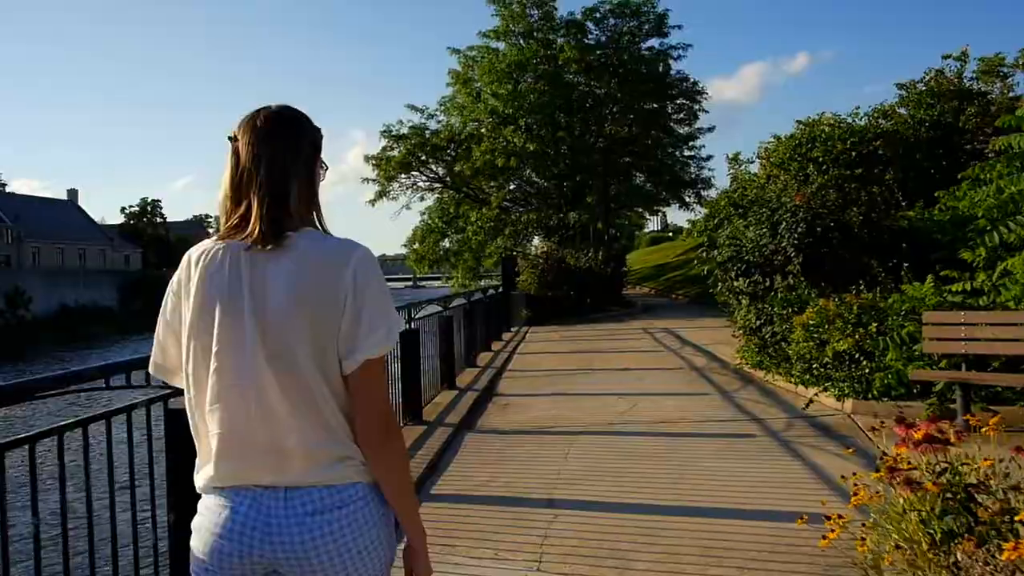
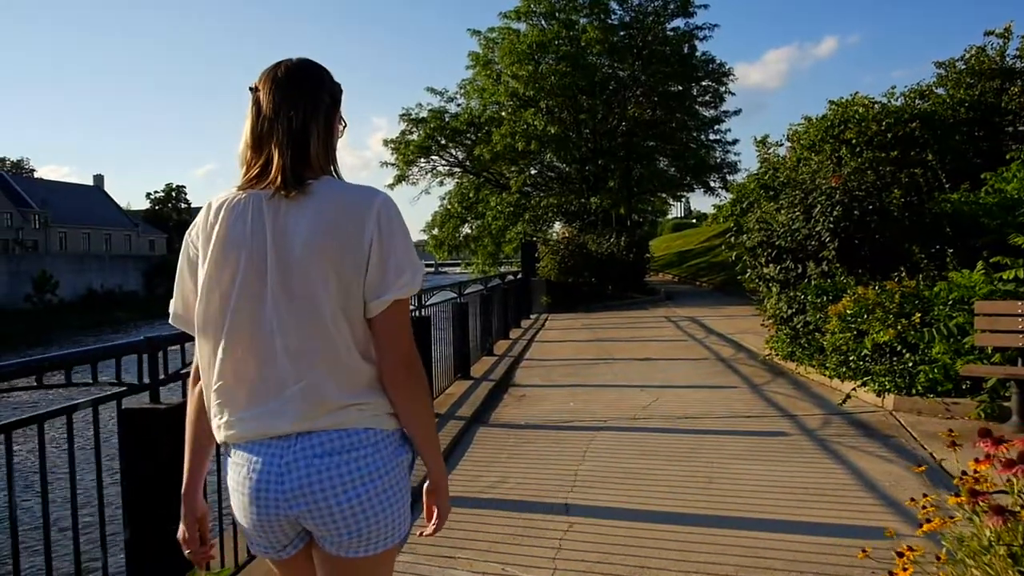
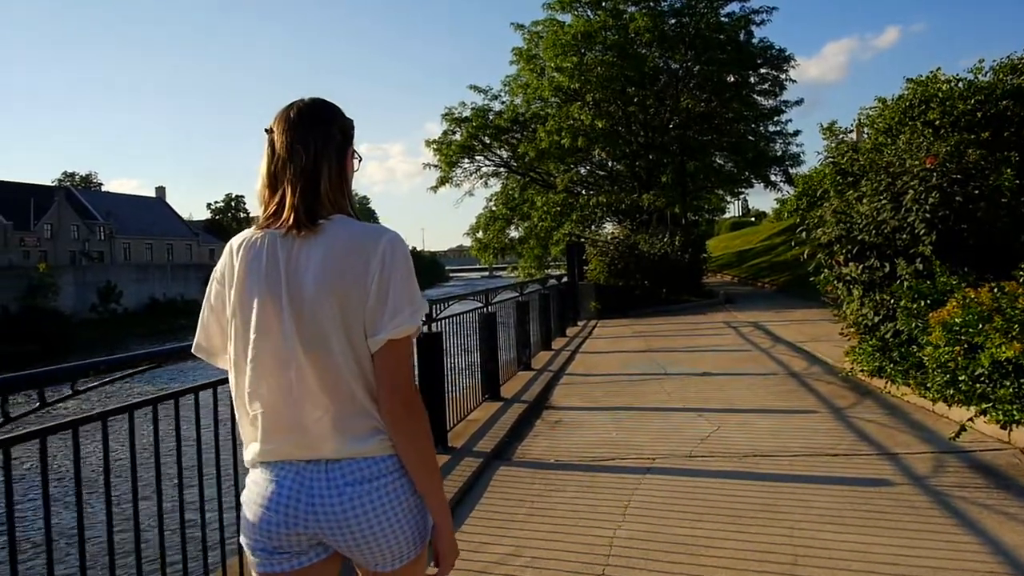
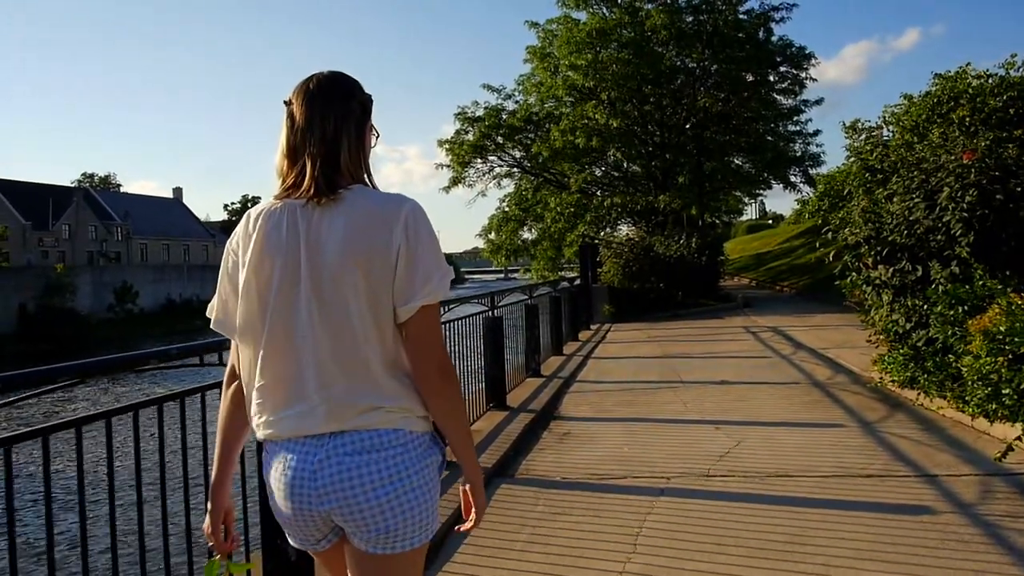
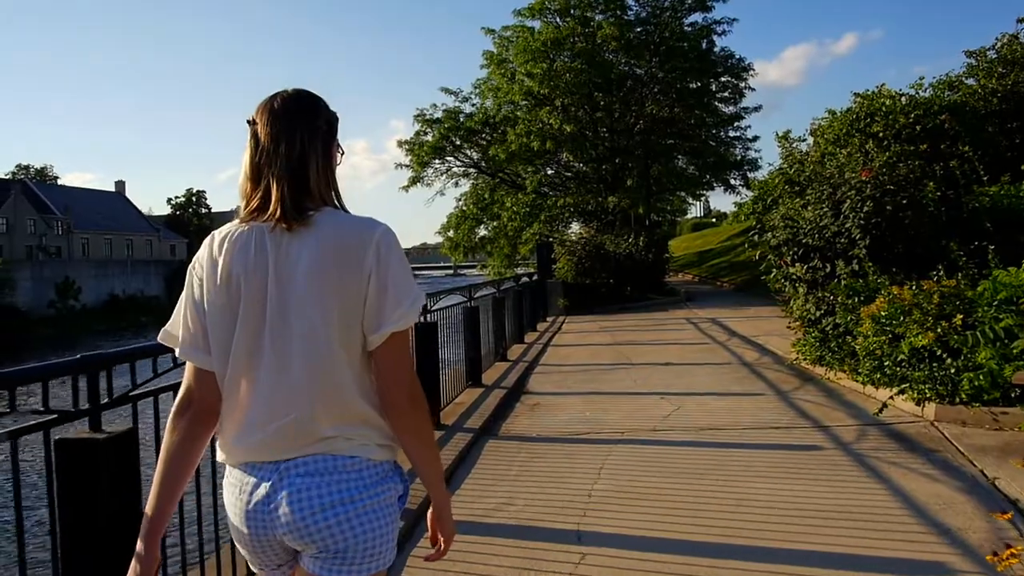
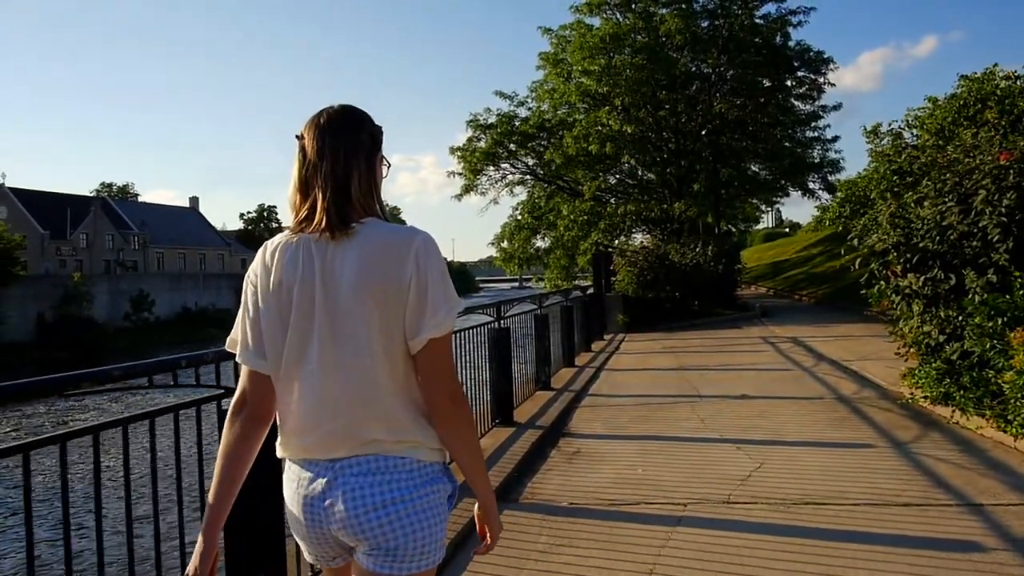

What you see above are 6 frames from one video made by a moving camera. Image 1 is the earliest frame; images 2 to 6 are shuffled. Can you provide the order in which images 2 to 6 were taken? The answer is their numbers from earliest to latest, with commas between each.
2, 5, 3, 4, 6
